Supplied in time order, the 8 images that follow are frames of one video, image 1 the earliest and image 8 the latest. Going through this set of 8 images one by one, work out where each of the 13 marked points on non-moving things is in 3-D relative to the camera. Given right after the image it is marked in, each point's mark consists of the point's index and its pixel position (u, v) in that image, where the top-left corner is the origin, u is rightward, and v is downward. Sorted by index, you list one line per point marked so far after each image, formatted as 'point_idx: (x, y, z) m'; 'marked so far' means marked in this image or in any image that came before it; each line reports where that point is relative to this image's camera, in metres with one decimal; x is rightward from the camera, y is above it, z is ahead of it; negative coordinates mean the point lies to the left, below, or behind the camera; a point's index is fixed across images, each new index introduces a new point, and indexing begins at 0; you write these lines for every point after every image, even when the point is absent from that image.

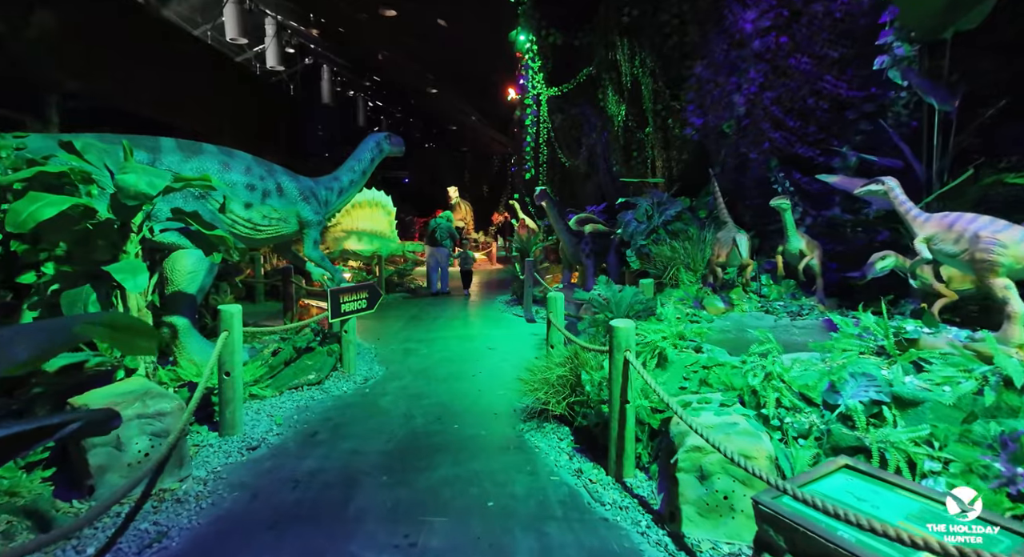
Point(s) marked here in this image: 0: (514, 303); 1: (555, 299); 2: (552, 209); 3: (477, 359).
0: (0.0, -0.5, +9.5) m
1: (+0.4, -0.2, +4.1) m
2: (+0.7, +1.3, +8.7) m
3: (-0.4, -0.9, +5.4) m
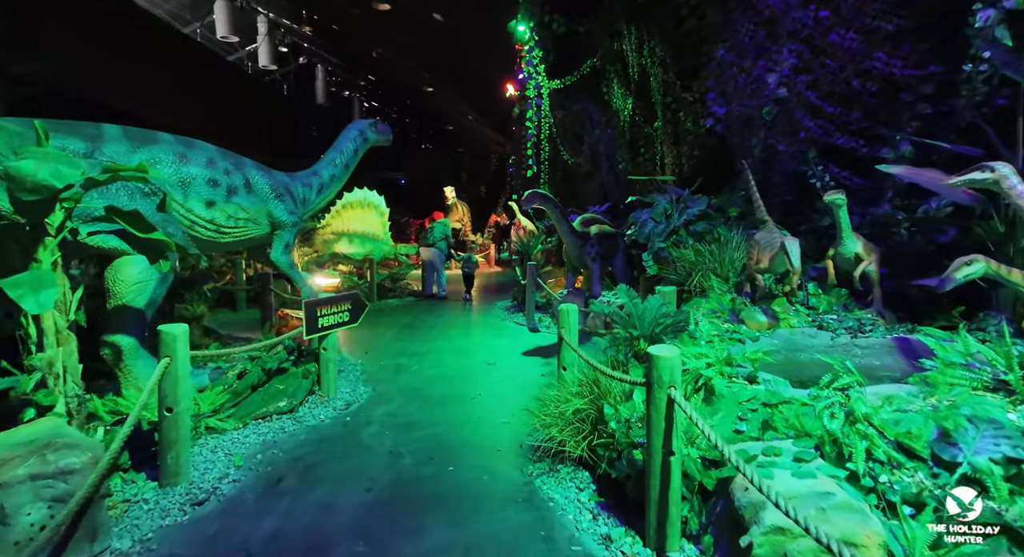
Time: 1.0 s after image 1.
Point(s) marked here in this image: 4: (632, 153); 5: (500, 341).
0: (0.0, -0.5, +8.9) m
1: (+0.4, -0.2, +3.5) m
2: (+0.7, +1.2, +8.1) m
3: (-0.3, -1.0, +4.8) m
4: (+2.5, +2.6, +9.9) m
5: (-0.2, -0.8, +6.3) m
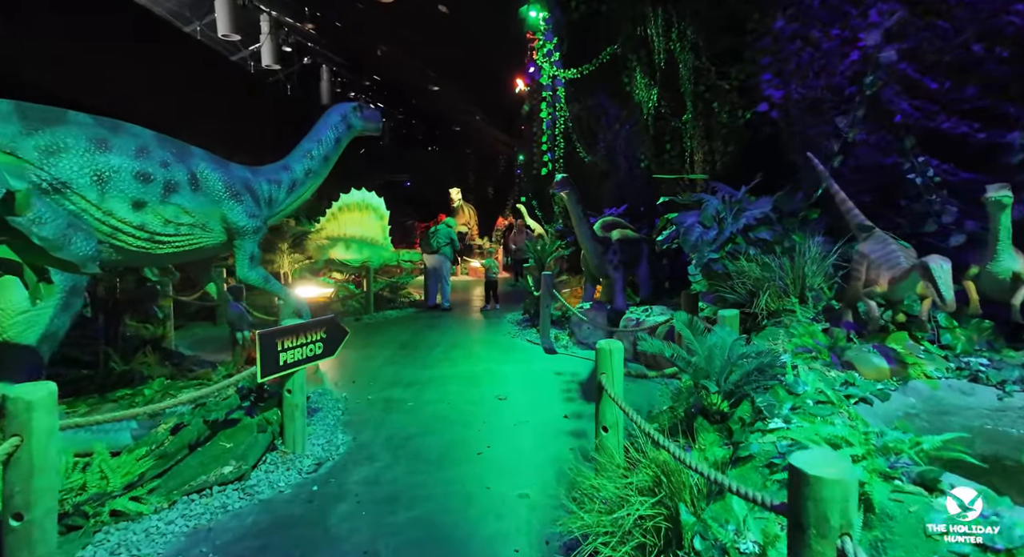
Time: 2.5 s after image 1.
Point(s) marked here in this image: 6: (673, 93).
0: (+0.2, -0.7, +7.9) m
1: (+0.5, -0.4, +2.5) m
2: (+0.9, +1.0, +7.2) m
3: (-0.2, -1.1, +3.9) m
4: (+2.7, +2.4, +9.0) m
5: (0.0, -1.0, +5.4) m
6: (+2.8, +3.2, +8.4) m
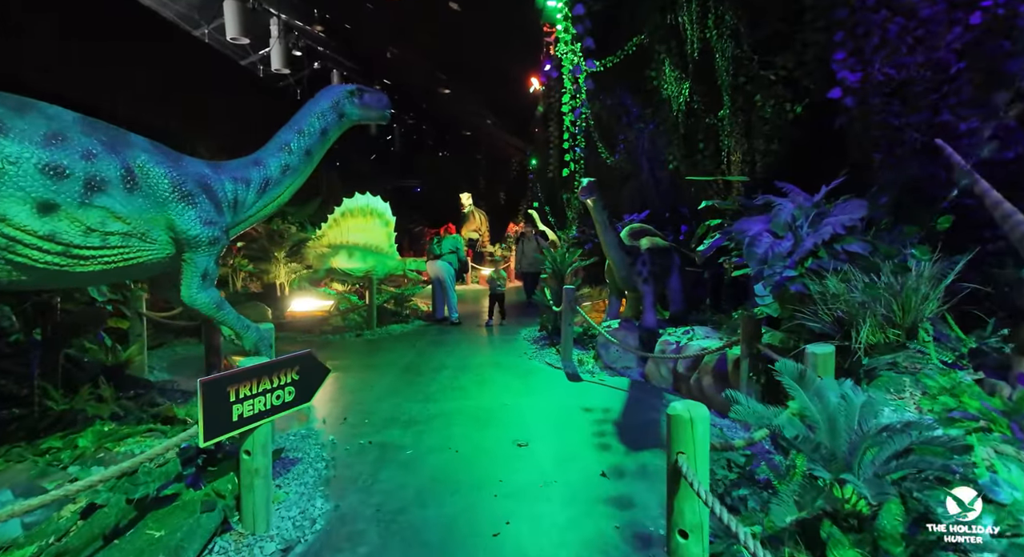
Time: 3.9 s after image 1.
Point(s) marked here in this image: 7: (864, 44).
0: (+0.5, -0.9, +7.1) m
1: (+0.6, -0.5, +1.7) m
2: (+1.2, +0.8, +6.4) m
3: (-0.1, -1.3, +3.1) m
4: (+3.0, +2.2, +8.2) m
5: (+0.2, -1.2, +4.6) m
6: (+3.1, +3.0, +7.6) m
7: (+3.3, +2.2, +4.5) m
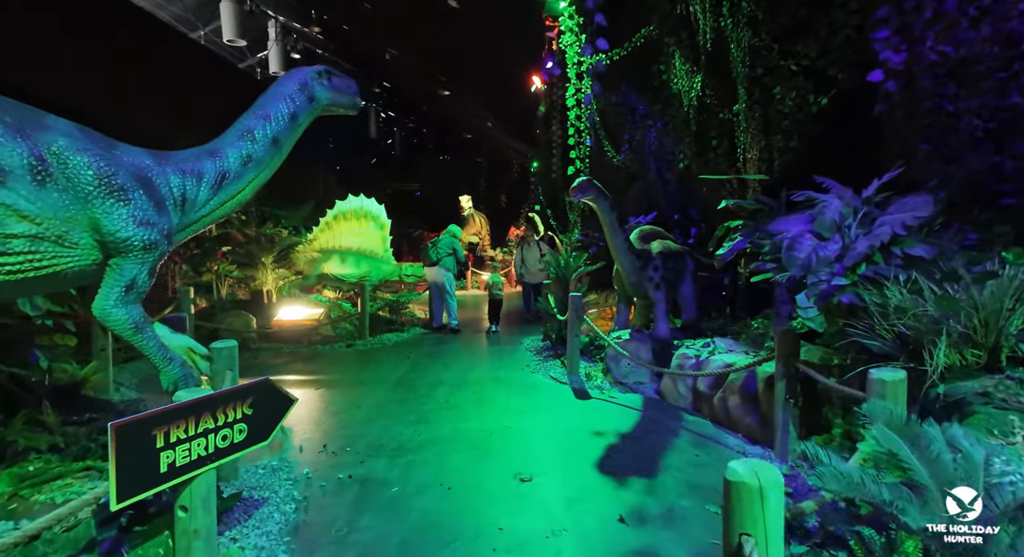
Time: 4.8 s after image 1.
0: (+0.5, -1.0, +6.7) m
1: (+0.6, -0.5, +1.3) m
2: (+1.2, +0.7, +5.9) m
3: (0.0, -1.3, +2.6) m
4: (+3.0, +2.1, +7.7) m
5: (+0.2, -1.2, +4.1) m
6: (+3.1, +2.9, +7.2) m
7: (+3.3, +2.1, +4.1) m
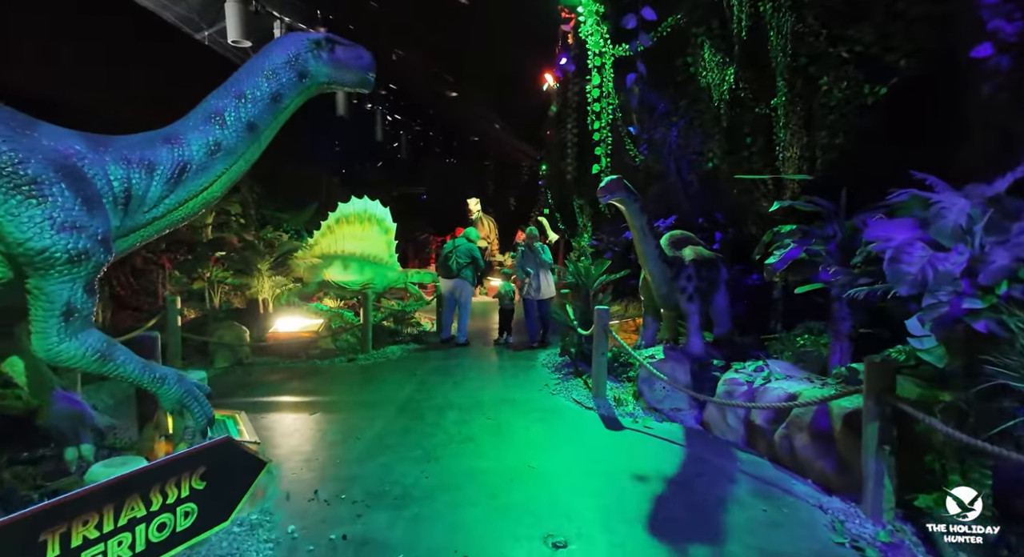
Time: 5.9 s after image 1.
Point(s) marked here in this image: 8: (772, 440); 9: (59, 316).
0: (+0.7, -1.1, +6.1) m
1: (+0.8, -0.6, +0.7) m
2: (+1.4, +0.6, +5.3) m
3: (+0.1, -1.4, +2.0) m
4: (+3.2, +1.9, +7.1) m
5: (+0.3, -1.3, +3.5) m
6: (+3.3, +2.8, +6.6) m
7: (+3.5, +2.0, +3.4) m
8: (+1.9, -1.2, +3.5) m
9: (-1.6, -0.1, +1.7) m
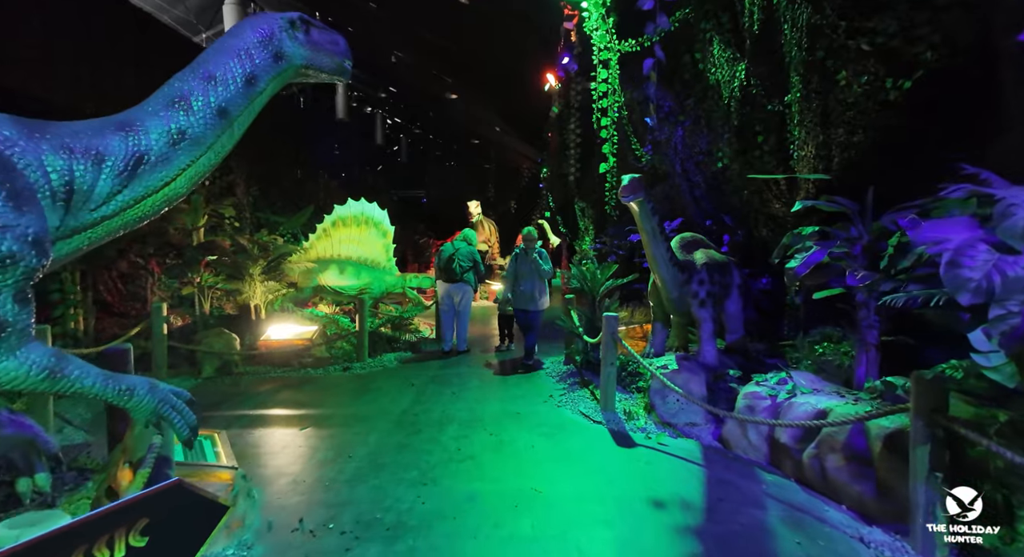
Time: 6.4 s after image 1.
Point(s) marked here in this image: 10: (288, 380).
0: (+0.7, -1.2, +5.8) m
1: (+0.8, -0.6, +0.4) m
2: (+1.4, +0.6, +5.0) m
3: (+0.1, -1.4, +1.7) m
4: (+3.2, +1.9, +6.8) m
5: (+0.4, -1.4, +3.2) m
6: (+3.3, +2.7, +6.3) m
7: (+3.5, +2.0, +3.2) m
8: (+1.9, -1.2, +3.2) m
9: (-1.6, -0.2, +1.5) m
10: (-2.7, -1.2, +5.8) m
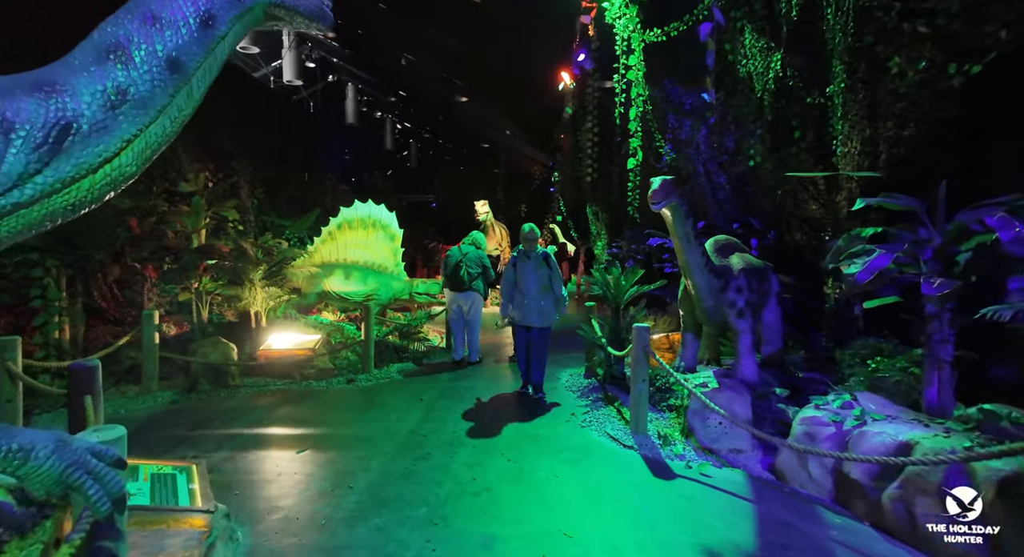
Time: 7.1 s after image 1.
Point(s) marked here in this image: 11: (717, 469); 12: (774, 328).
0: (+0.9, -1.2, +5.3) m
1: (+0.9, -0.7, -0.1) m
2: (+1.6, +0.5, +4.6) m
3: (+0.3, -1.5, +1.3) m
4: (+3.4, +1.8, +6.3) m
5: (+0.5, -1.4, +2.8) m
6: (+3.5, +2.6, +5.8) m
7: (+3.7, +1.9, +2.7) m
8: (+2.0, -1.2, +2.7) m
9: (-1.5, -0.2, +1.0) m
10: (-2.5, -1.3, +5.4) m
11: (+1.5, -1.4, +3.5) m
12: (+2.6, -0.5, +4.7) m
